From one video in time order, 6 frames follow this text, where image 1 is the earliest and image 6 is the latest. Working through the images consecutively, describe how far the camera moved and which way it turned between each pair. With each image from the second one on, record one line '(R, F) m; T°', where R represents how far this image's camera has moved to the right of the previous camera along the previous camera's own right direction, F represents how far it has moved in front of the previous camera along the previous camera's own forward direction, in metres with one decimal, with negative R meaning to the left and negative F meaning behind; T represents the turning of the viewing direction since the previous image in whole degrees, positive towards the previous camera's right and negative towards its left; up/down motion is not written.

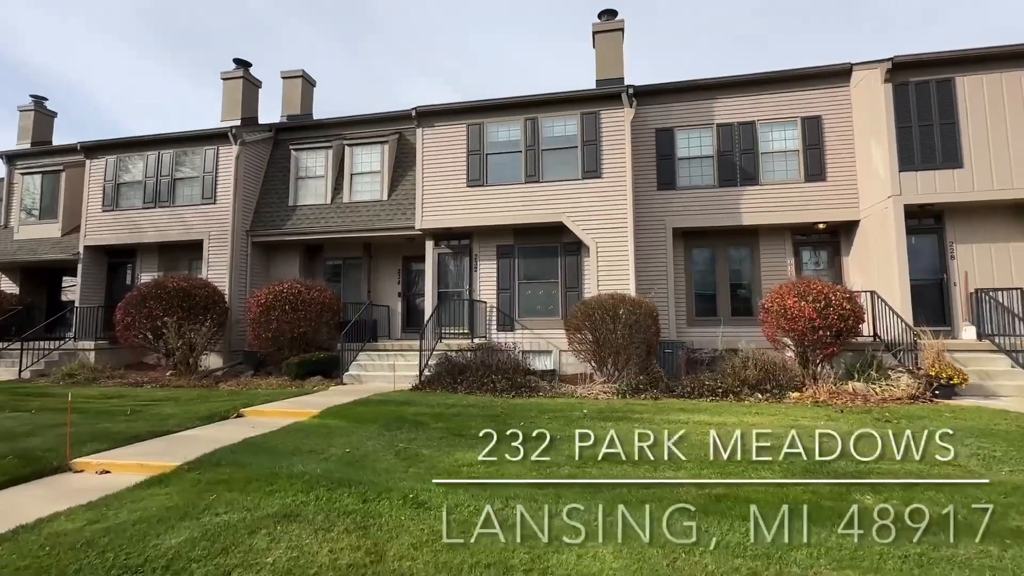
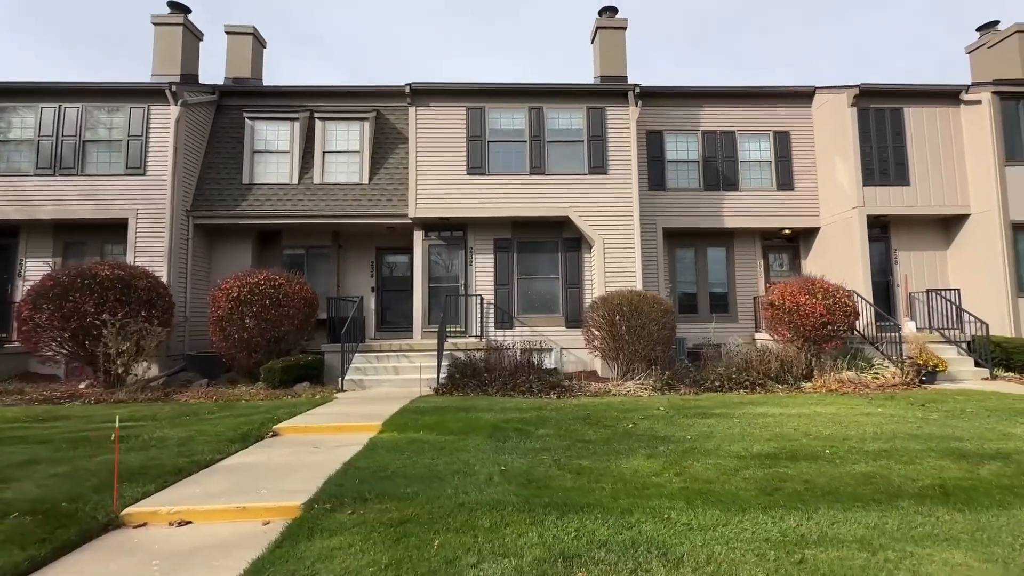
(-2.7, +0.8) m; +15°
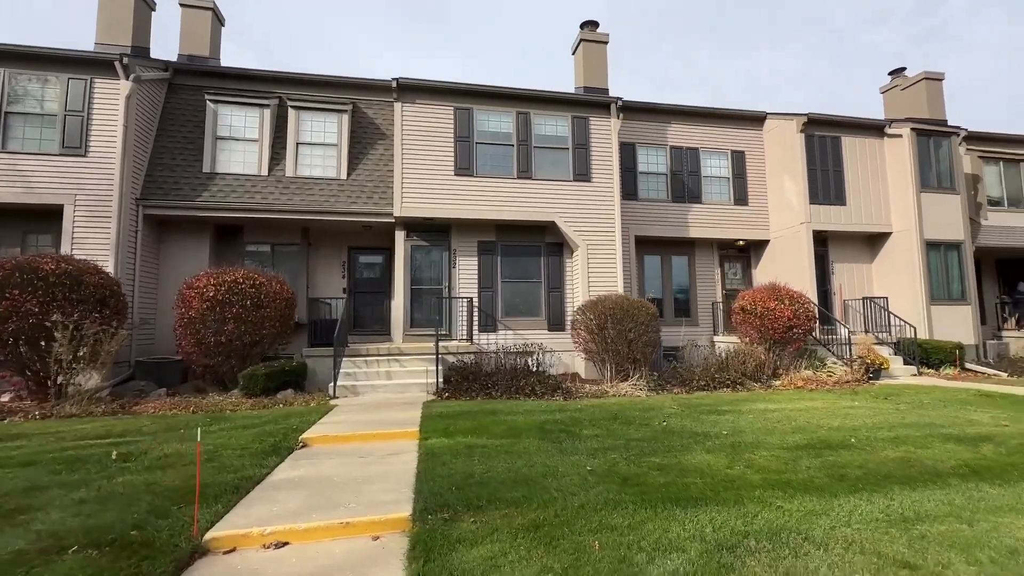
(-1.5, +0.2) m; +10°
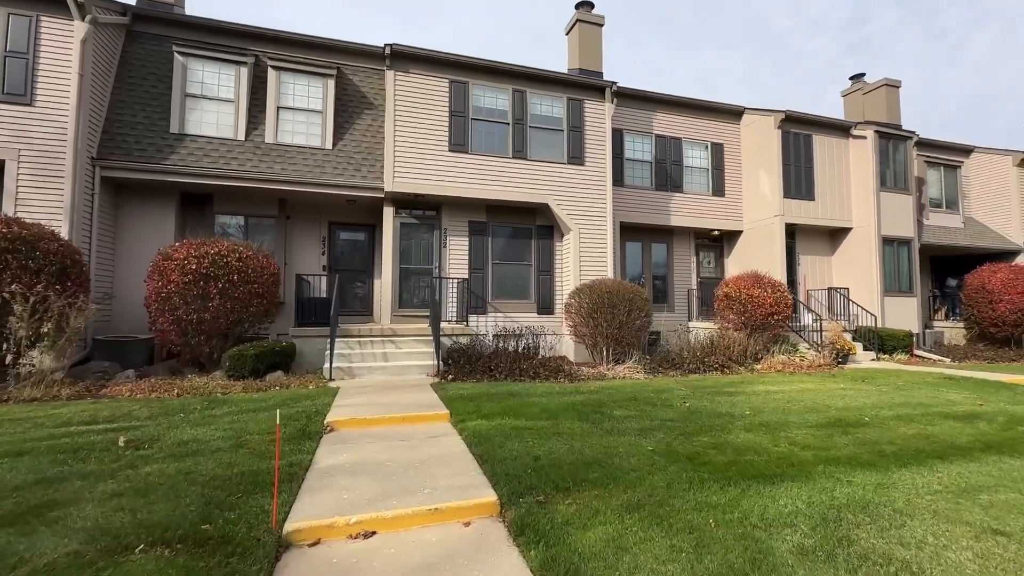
(-1.0, +0.2) m; +7°
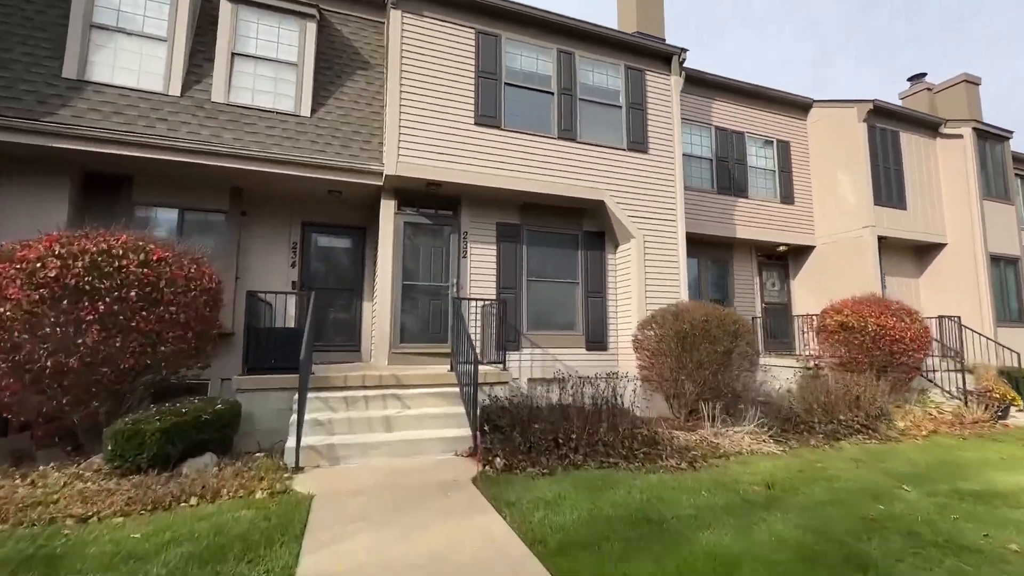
(-1.1, +3.2) m; +3°
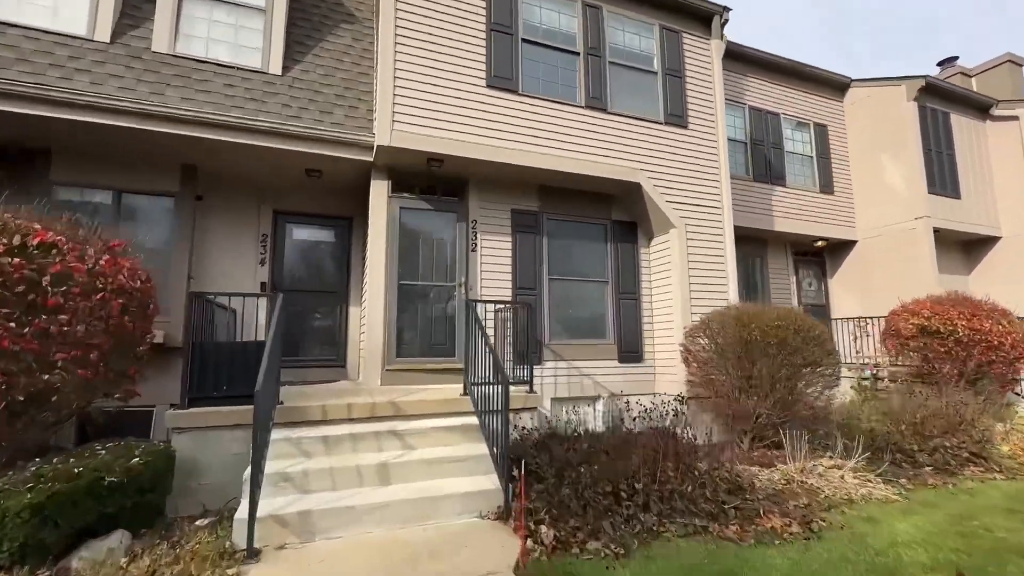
(-0.4, +1.5) m; +1°
